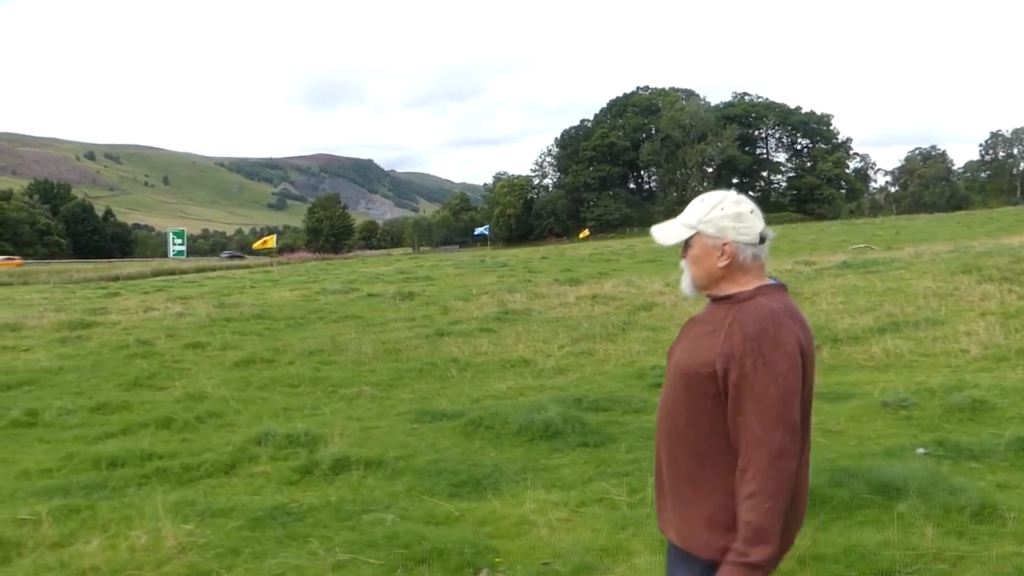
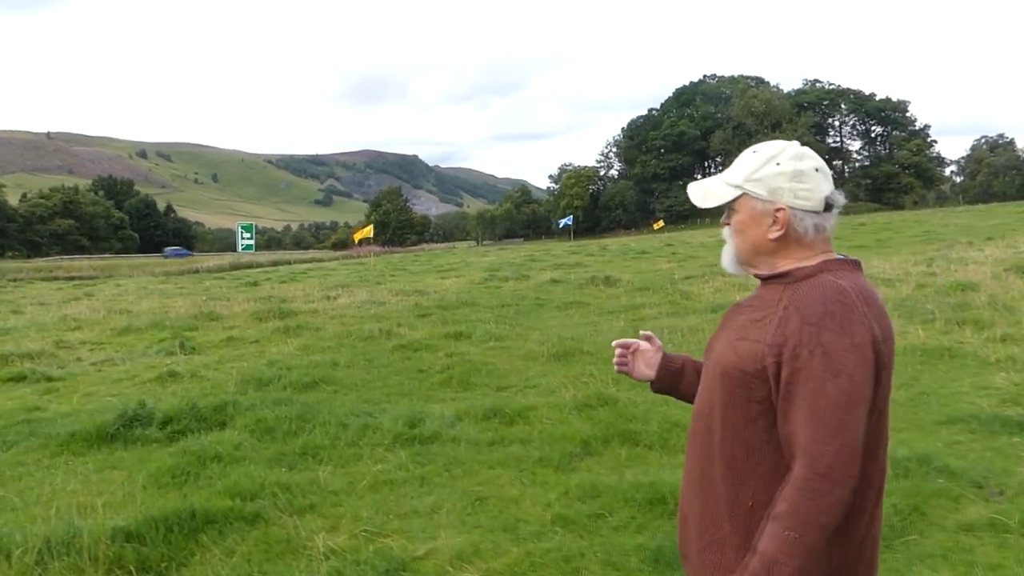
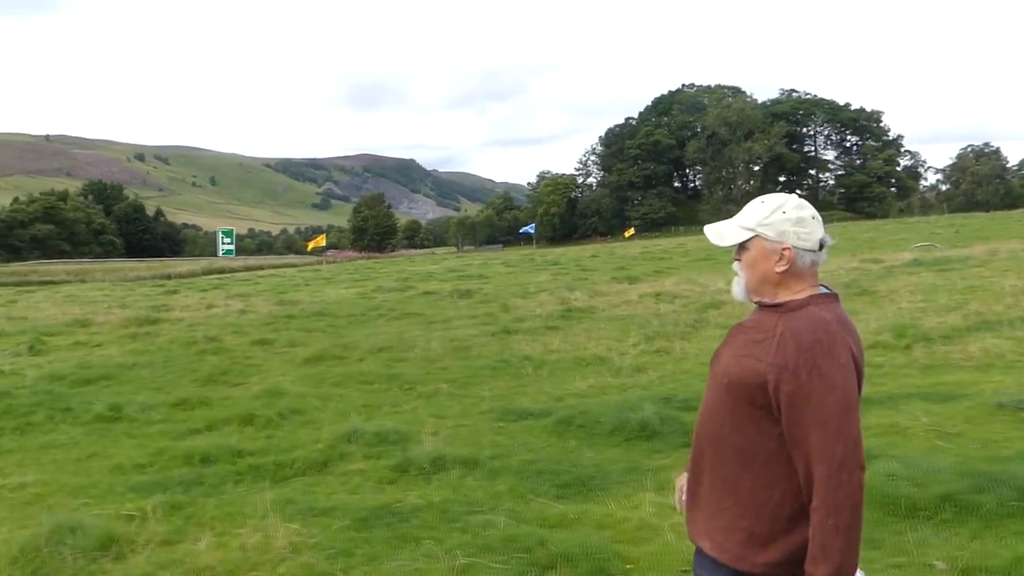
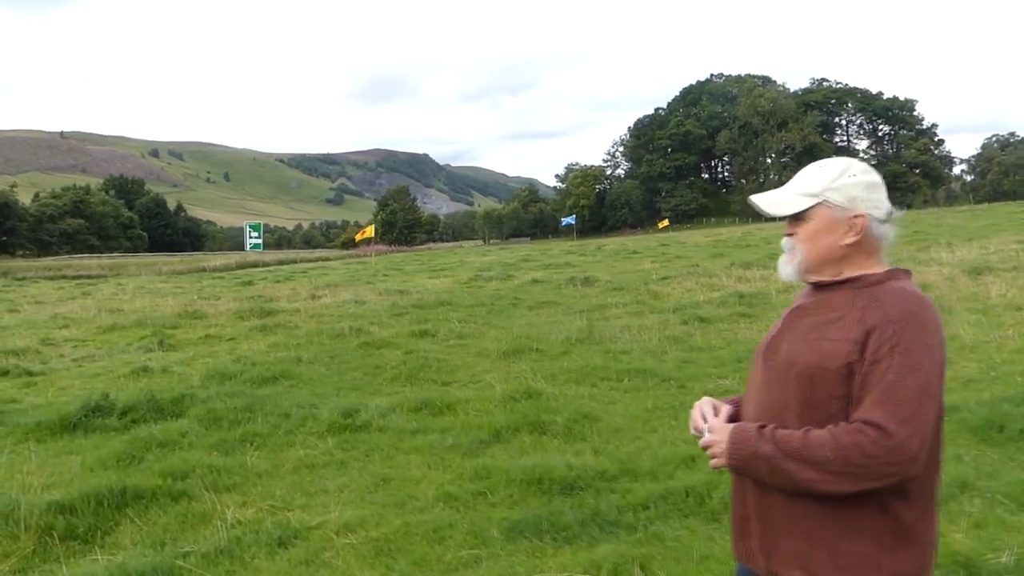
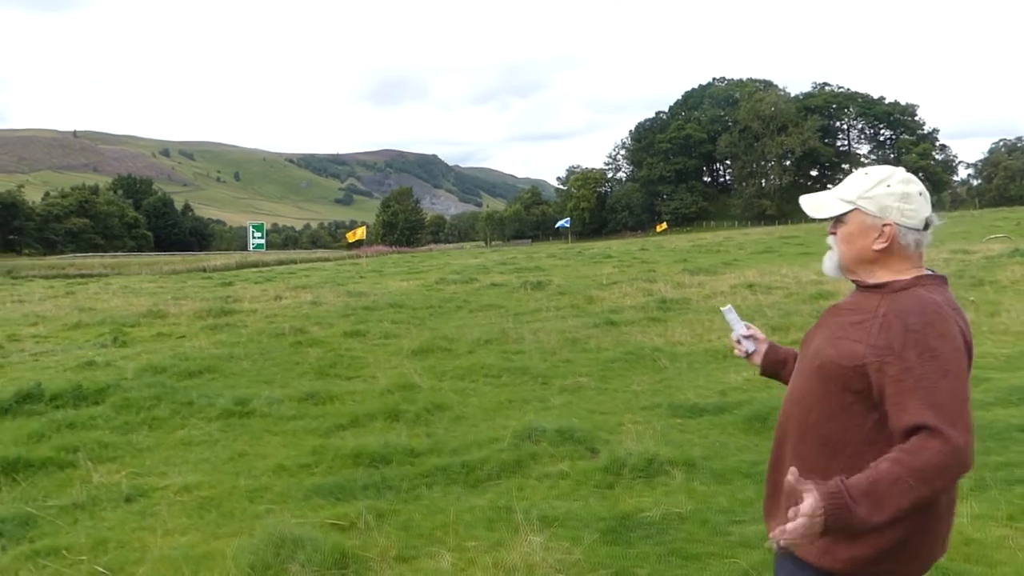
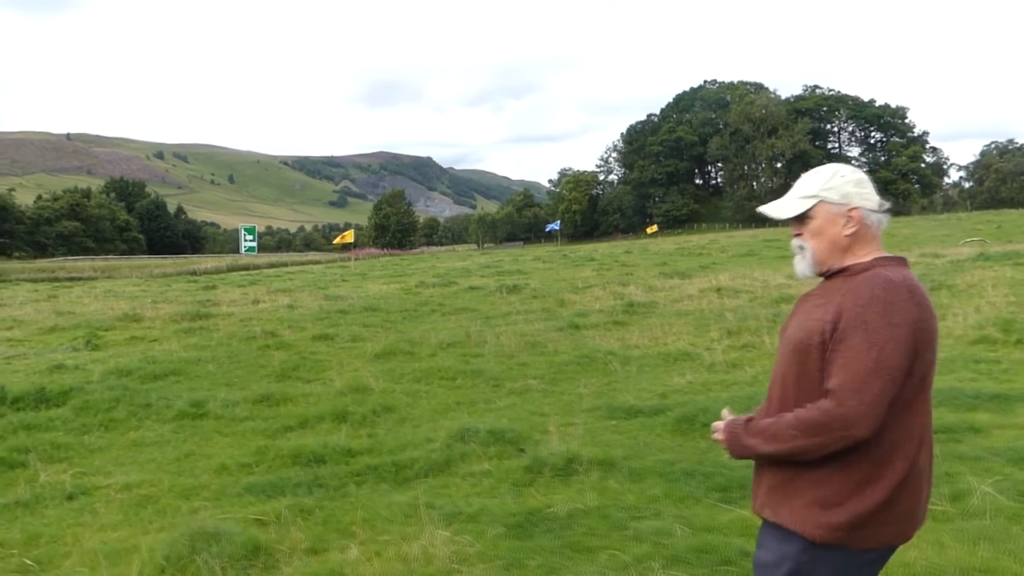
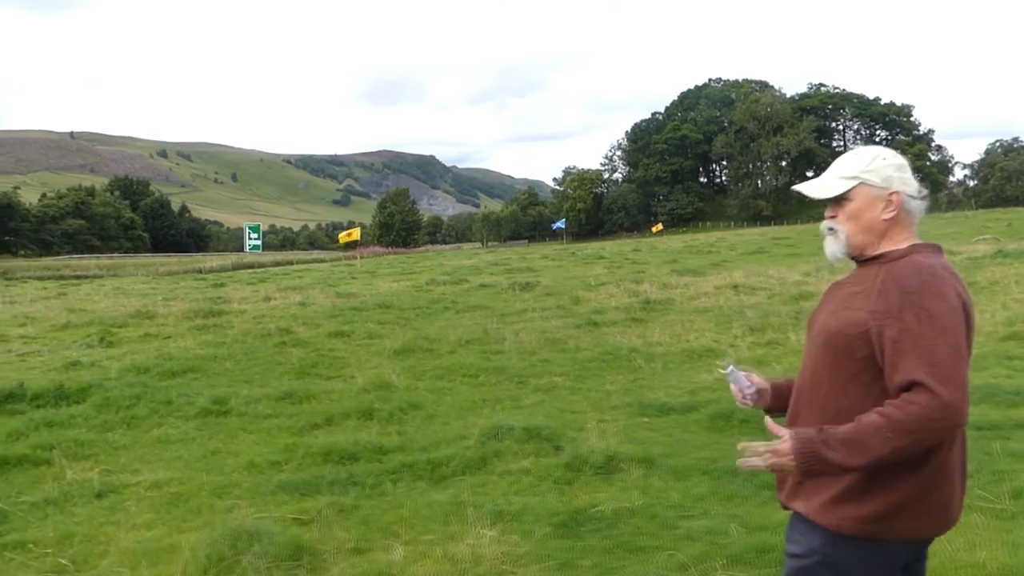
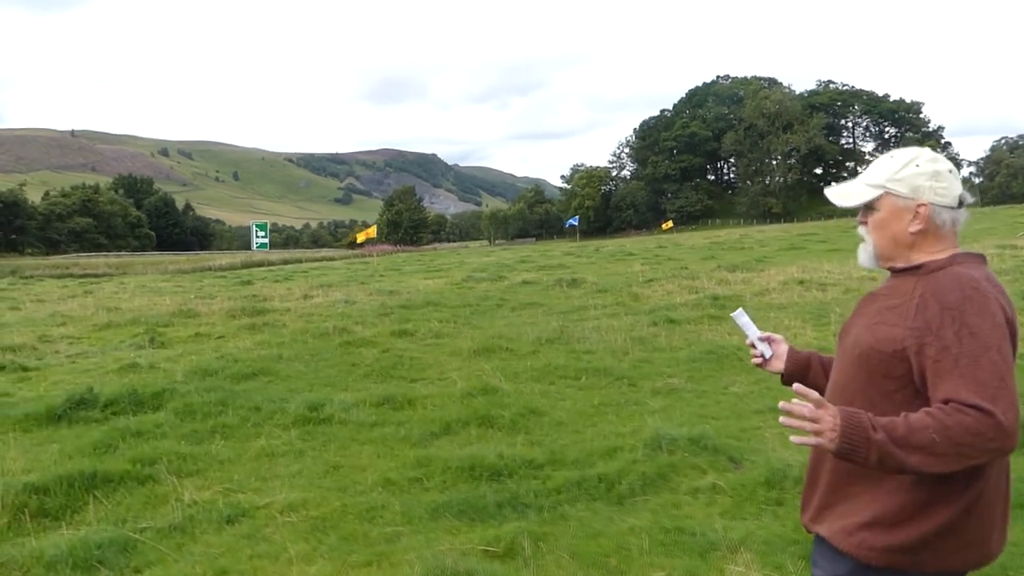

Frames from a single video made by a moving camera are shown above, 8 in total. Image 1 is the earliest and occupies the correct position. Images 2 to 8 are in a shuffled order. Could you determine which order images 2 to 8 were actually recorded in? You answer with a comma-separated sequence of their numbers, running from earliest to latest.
3, 6, 7, 5, 8, 4, 2
